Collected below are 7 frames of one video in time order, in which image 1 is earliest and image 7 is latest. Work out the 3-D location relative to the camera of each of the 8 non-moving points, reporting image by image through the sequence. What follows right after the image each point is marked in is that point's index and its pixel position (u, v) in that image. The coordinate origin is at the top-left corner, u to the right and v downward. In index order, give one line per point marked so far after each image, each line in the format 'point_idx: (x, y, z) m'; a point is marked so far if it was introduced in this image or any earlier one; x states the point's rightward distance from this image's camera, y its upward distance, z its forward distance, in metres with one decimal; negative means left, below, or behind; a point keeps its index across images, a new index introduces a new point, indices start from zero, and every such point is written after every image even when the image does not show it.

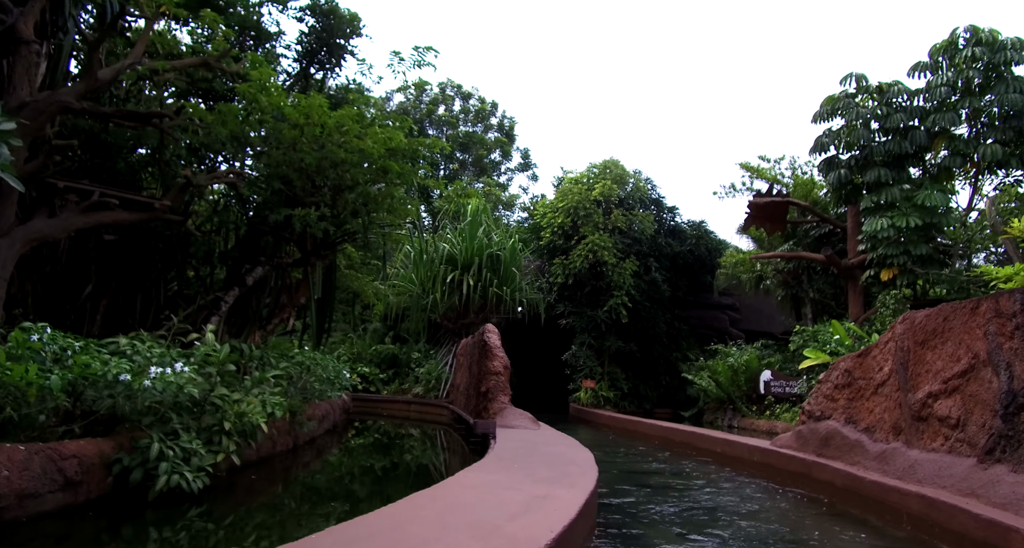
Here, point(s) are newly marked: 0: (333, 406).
0: (-1.9, -1.4, +7.7) m
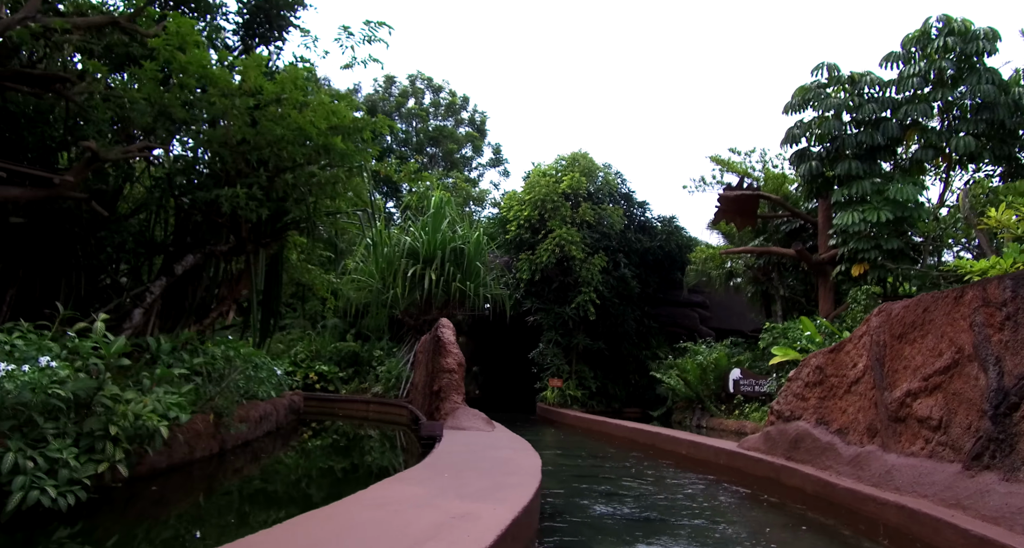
0: (-2.4, -1.3, +7.2) m
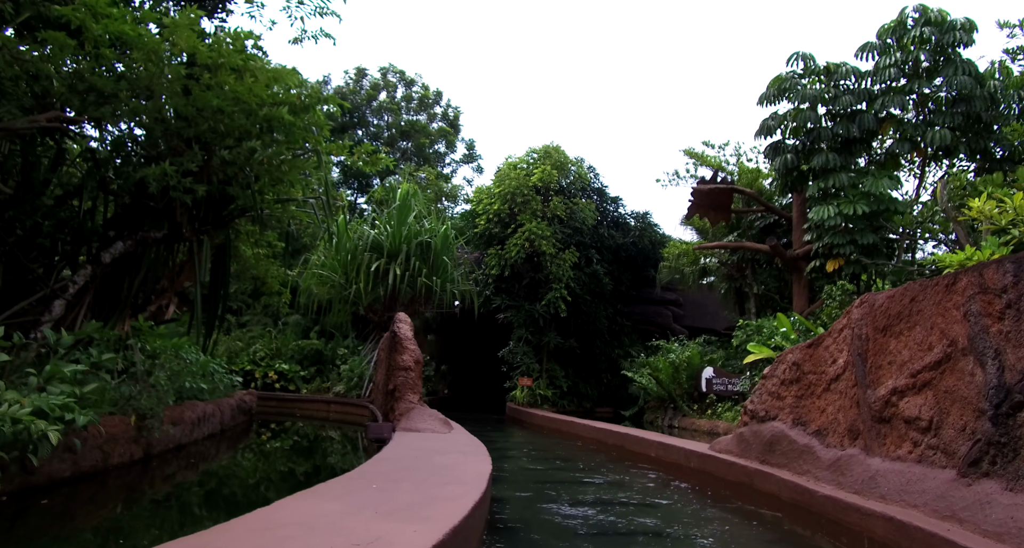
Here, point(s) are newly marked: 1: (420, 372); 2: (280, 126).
0: (-2.7, -1.3, +6.8) m
1: (-0.8, -0.8, +6.0) m
2: (-1.6, +1.0, +5.0) m
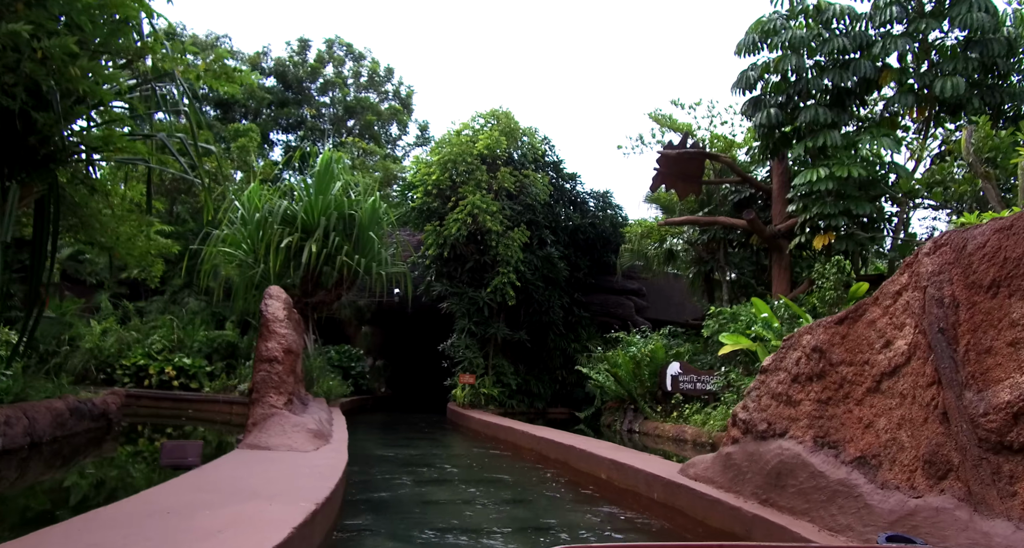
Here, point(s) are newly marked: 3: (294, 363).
0: (-3.4, -1.0, +5.1) m
1: (-1.4, -0.6, +4.5) m
2: (-2.2, +1.3, +3.4) m
3: (-1.4, -0.6, +4.5) m
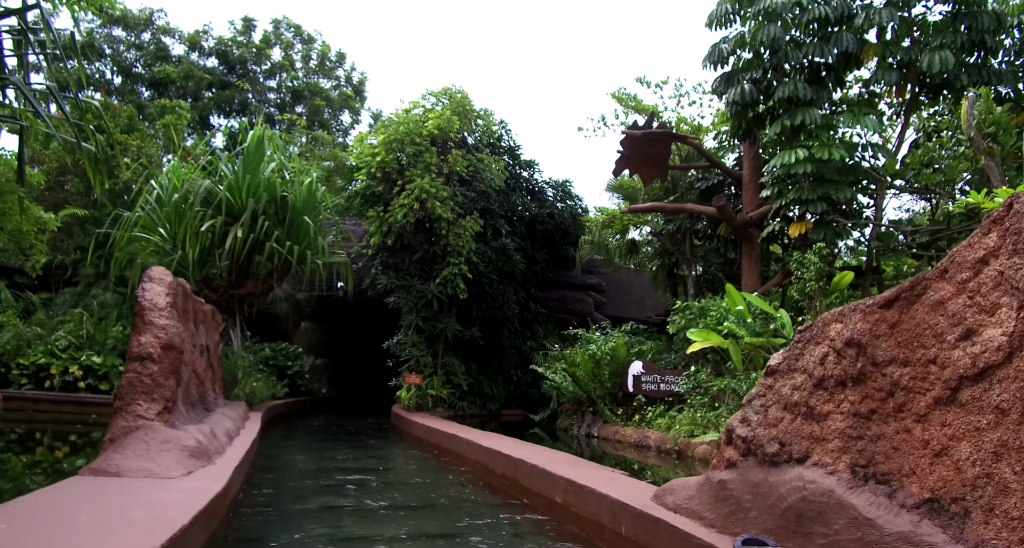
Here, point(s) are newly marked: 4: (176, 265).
0: (-3.7, -0.8, +4.1) m
1: (-1.7, -0.4, +3.6) m
2: (-2.4, +1.4, +2.5) m
3: (-1.7, -0.4, +3.6) m
4: (-3.9, +0.1, +8.2) m
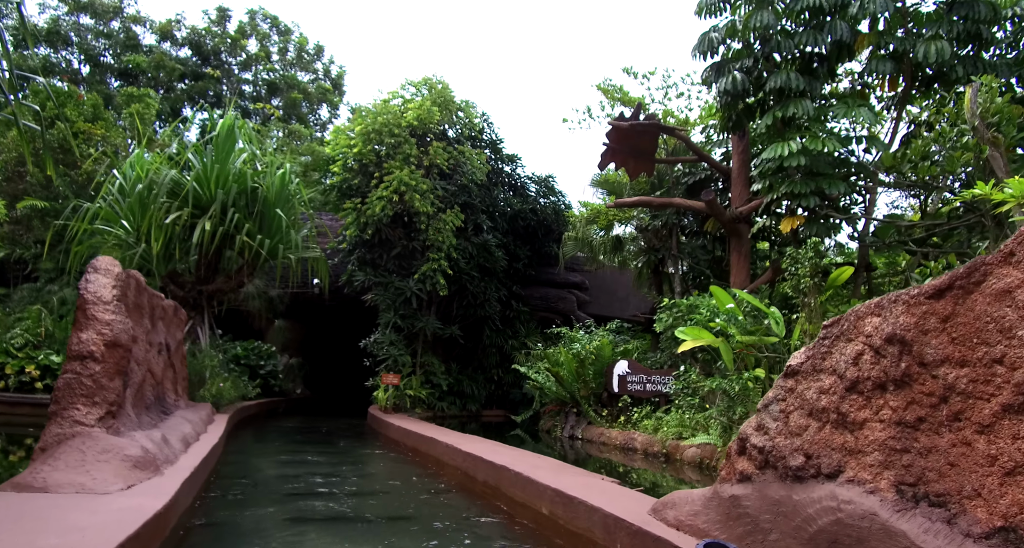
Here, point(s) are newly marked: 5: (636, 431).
0: (-3.8, -0.8, +3.7) m
1: (-1.8, -0.4, +3.2) m
2: (-2.4, +1.5, +2.1) m
3: (-1.8, -0.4, +3.3) m
4: (-4.1, +0.2, +7.8) m
5: (+1.2, -1.6, +7.1) m
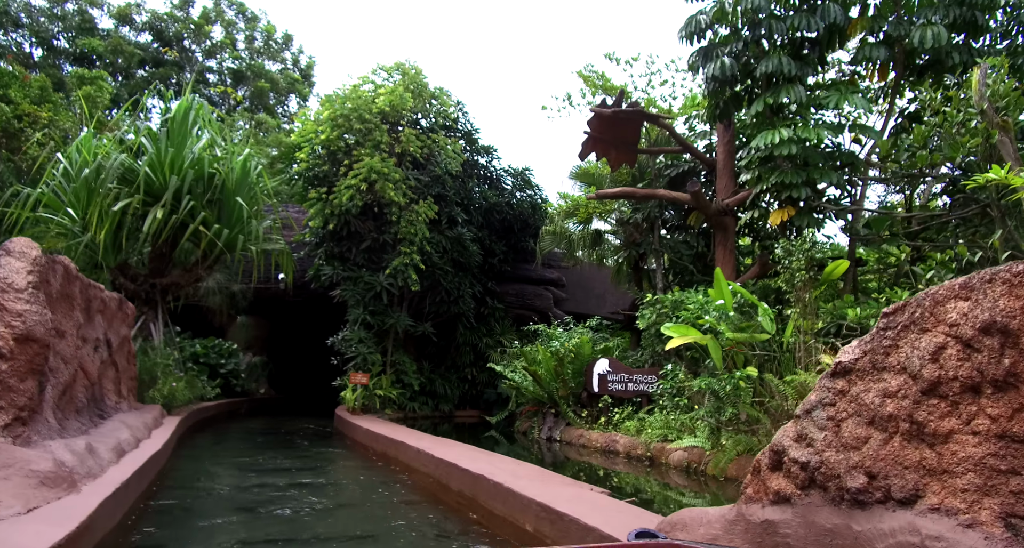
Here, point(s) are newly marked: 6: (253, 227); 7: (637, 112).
0: (-3.9, -0.7, +3.2) m
1: (-1.9, -0.3, +2.8) m
2: (-2.5, +1.5, +1.6) m
3: (-1.8, -0.3, +2.8) m
4: (-4.3, +0.2, +7.3) m
5: (+1.0, -1.5, +6.7) m
6: (-2.9, +0.5, +7.8) m
7: (+1.3, +1.7, +7.5) m
